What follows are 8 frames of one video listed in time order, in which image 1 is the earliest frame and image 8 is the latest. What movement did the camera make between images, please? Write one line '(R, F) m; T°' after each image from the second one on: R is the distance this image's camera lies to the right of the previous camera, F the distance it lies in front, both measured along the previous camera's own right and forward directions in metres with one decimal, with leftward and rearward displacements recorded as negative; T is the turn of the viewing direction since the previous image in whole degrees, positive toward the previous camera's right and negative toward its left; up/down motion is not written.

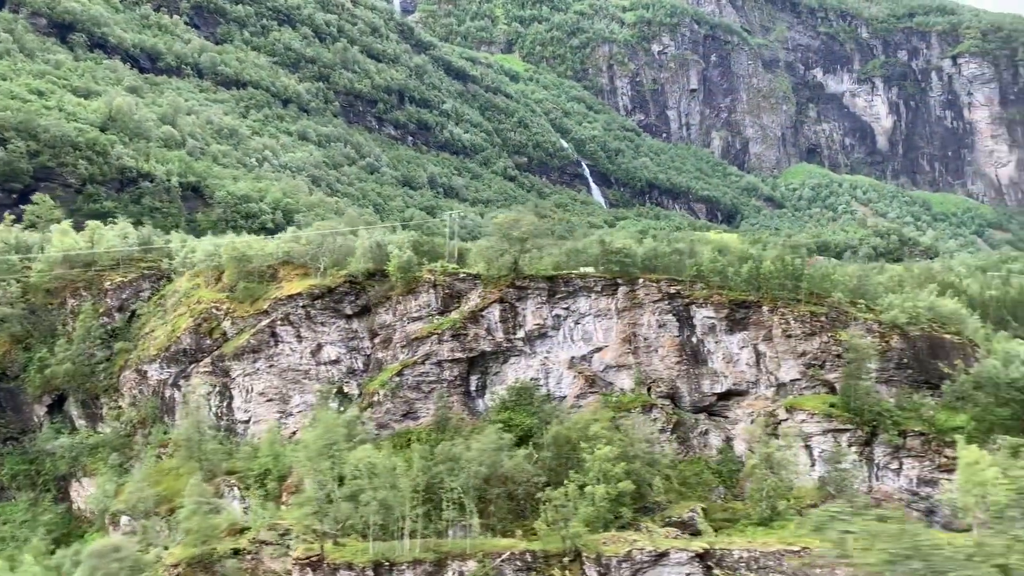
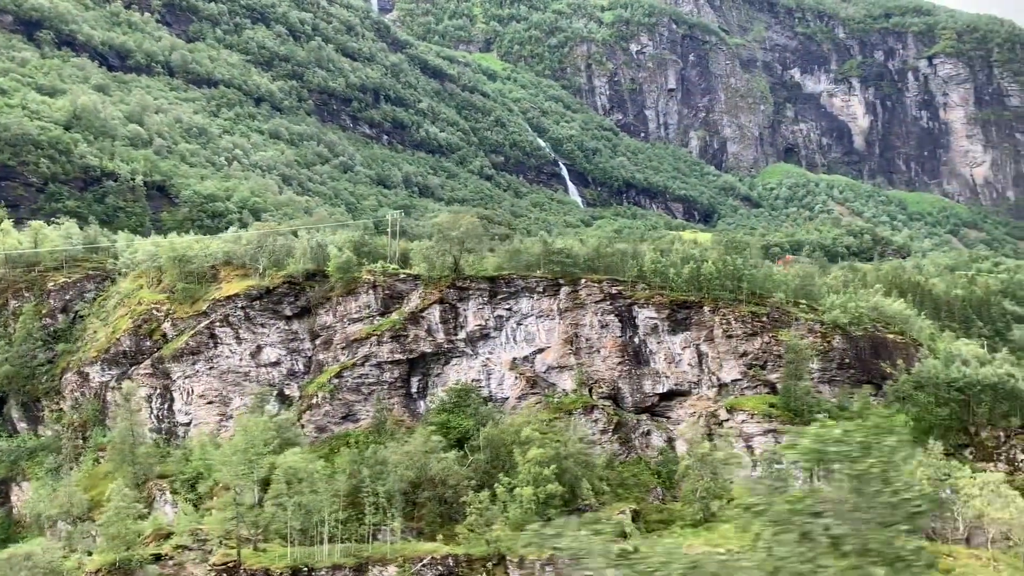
(+2.3, +0.3) m; +1°
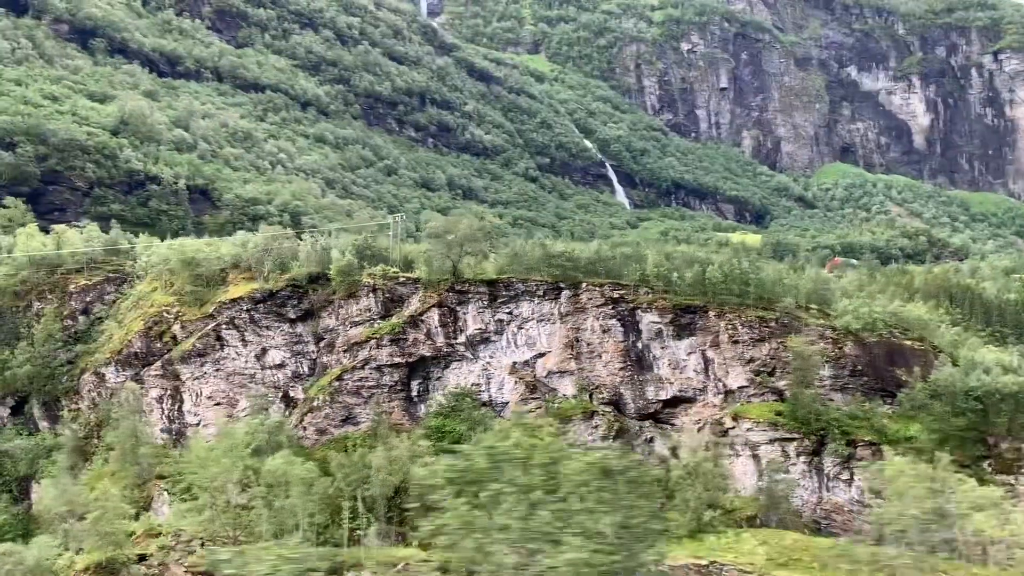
(+2.9, +0.6) m; -4°
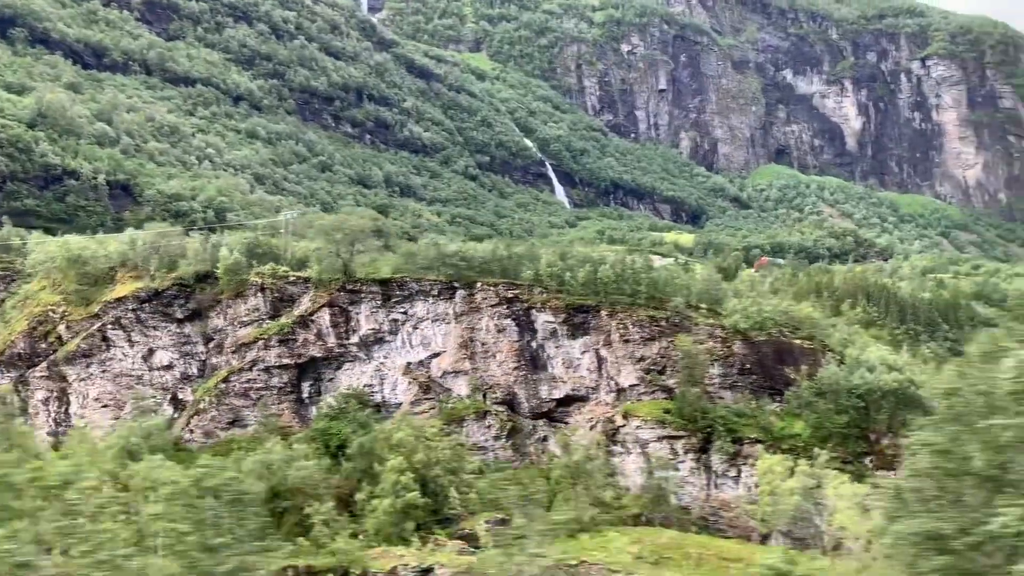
(+2.9, +0.1) m; +3°
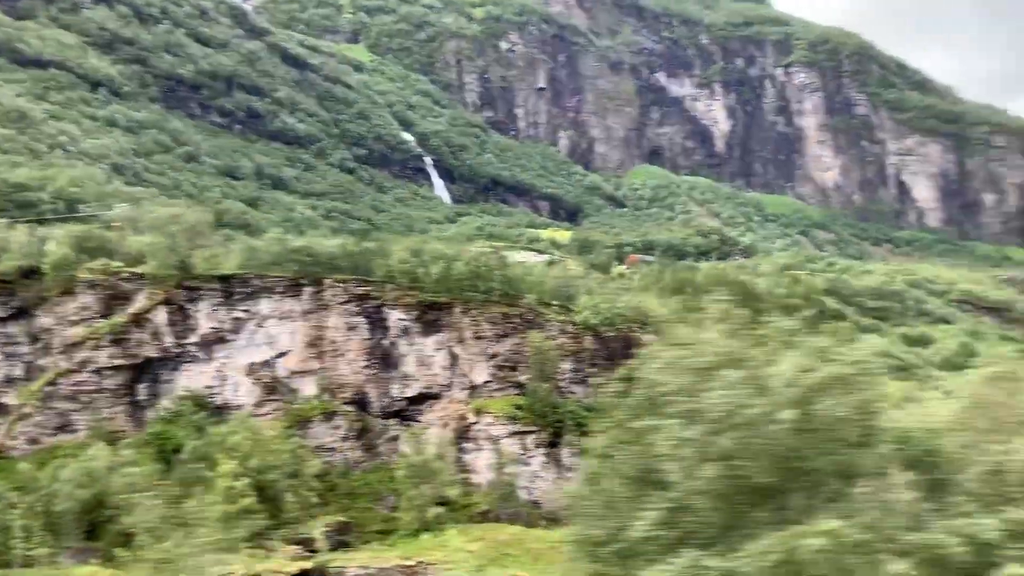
(+1.7, +0.2) m; +8°
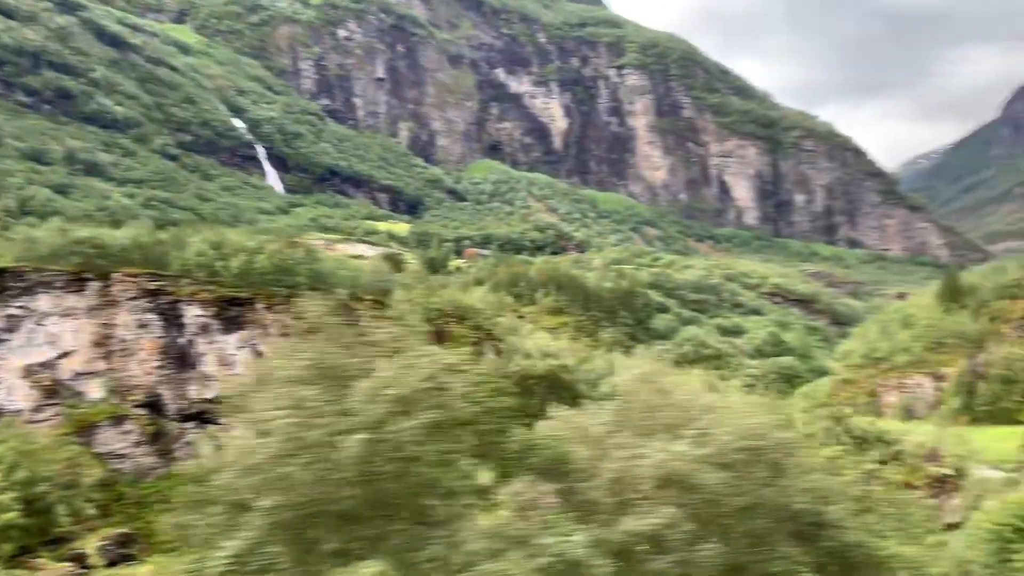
(+1.7, +0.5) m; +10°
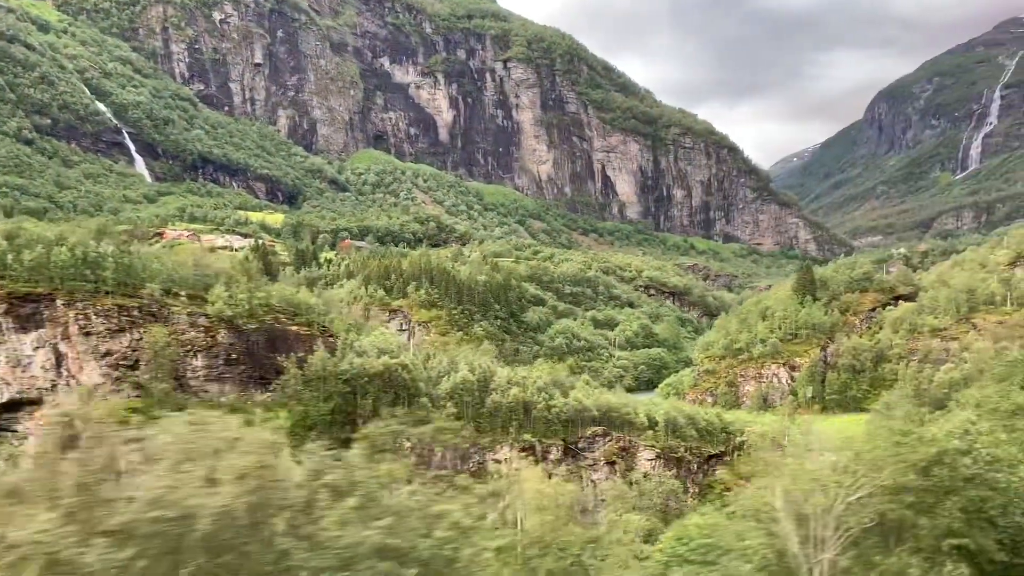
(+3.0, +1.3) m; +7°
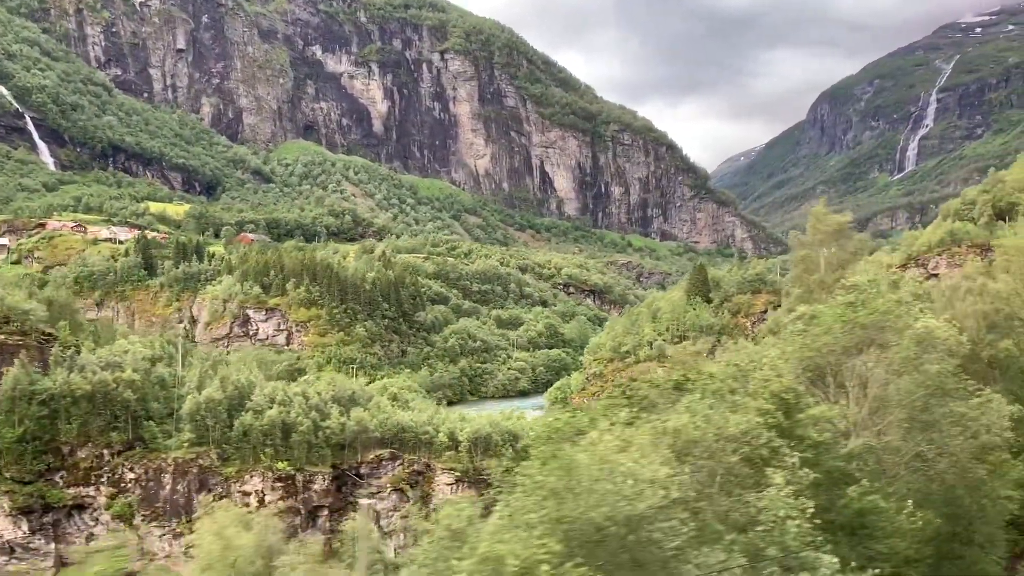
(+9.5, +5.9) m; +3°
